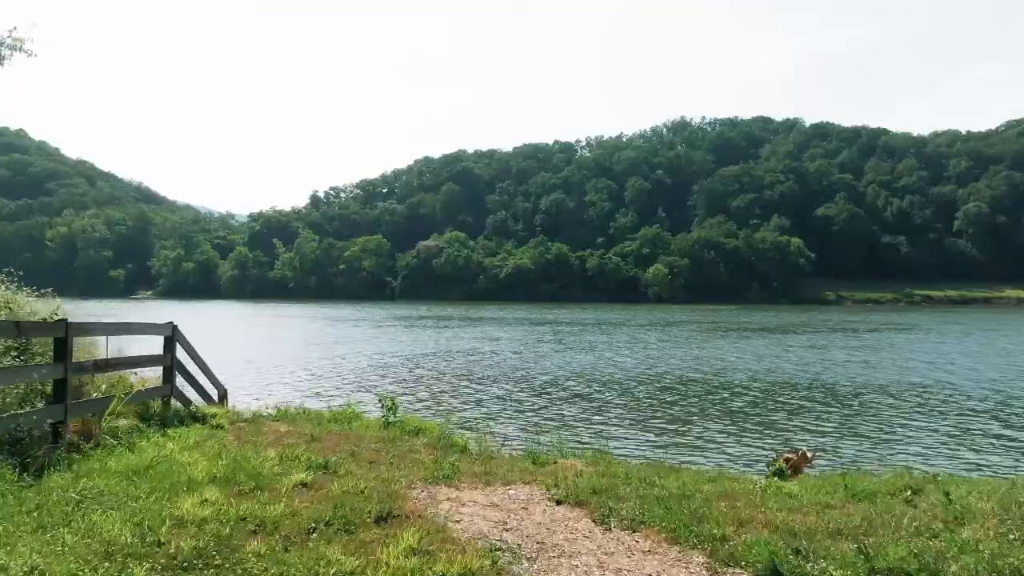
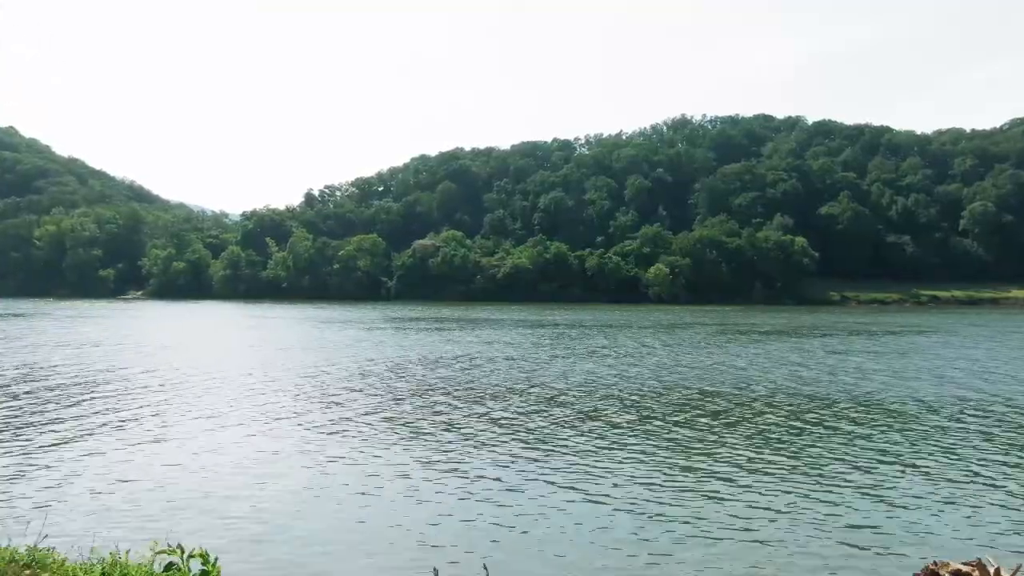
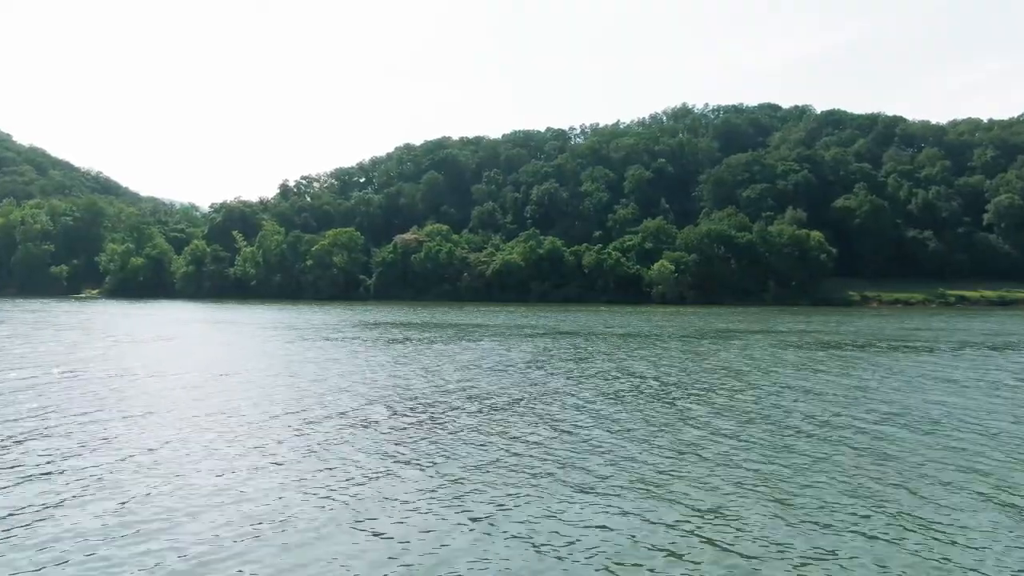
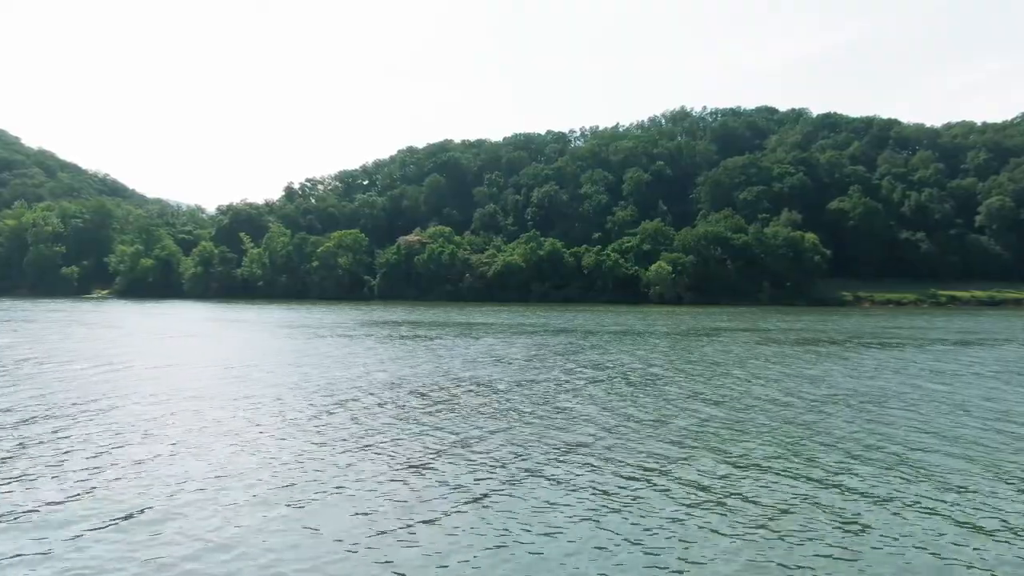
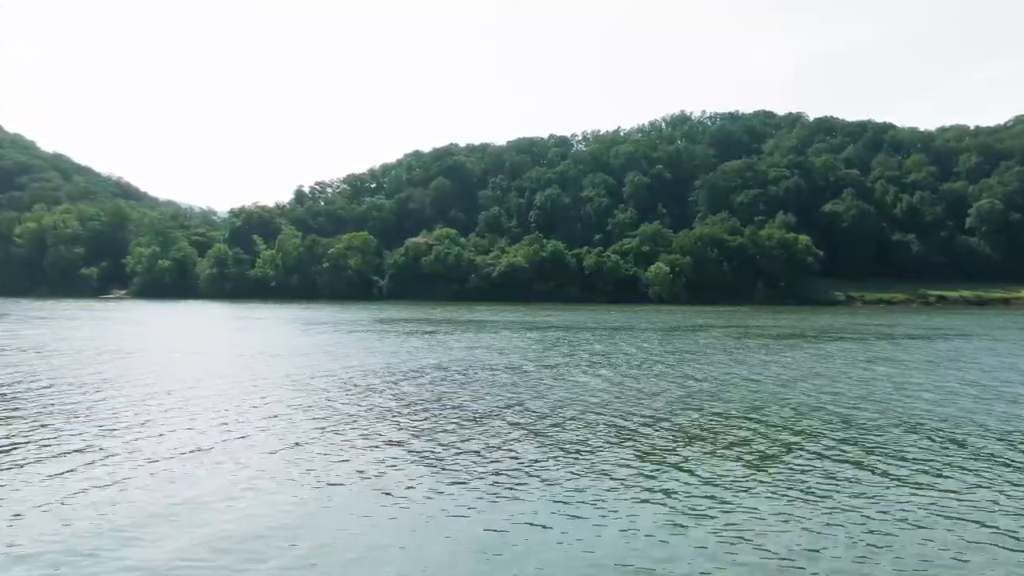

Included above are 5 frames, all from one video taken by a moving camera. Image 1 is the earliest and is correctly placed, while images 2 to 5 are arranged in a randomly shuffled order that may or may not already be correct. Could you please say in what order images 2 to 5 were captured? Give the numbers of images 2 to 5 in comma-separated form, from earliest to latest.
2, 5, 4, 3
